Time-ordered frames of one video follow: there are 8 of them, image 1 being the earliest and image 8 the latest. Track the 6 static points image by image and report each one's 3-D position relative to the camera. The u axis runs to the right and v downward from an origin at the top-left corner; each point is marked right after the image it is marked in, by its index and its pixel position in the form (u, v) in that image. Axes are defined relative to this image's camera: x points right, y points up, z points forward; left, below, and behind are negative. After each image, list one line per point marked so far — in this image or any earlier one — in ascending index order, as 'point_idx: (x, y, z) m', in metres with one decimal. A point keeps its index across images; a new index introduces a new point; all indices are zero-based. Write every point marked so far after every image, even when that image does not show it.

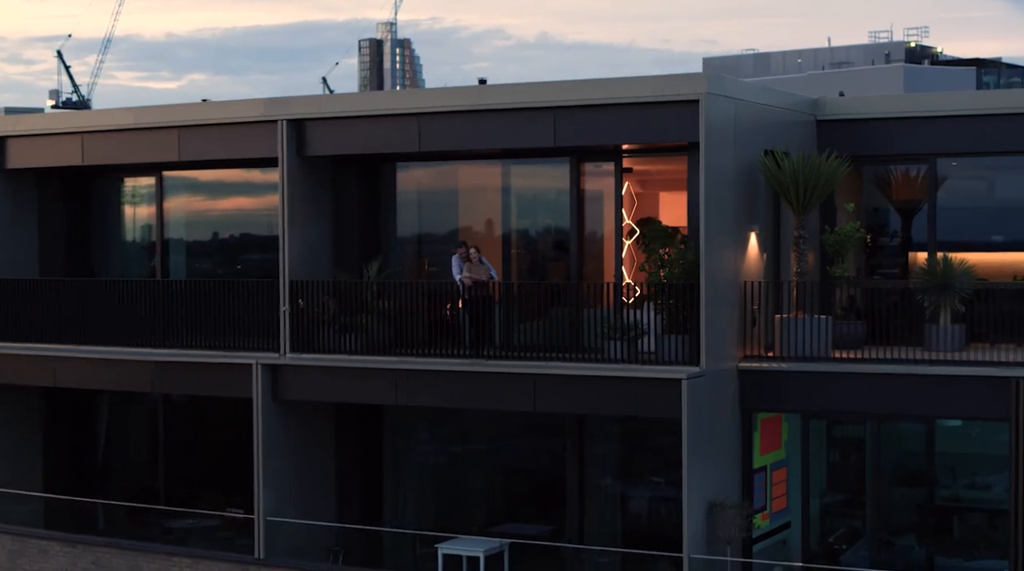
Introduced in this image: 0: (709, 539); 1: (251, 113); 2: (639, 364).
0: (+2.1, -2.8, +17.5) m
1: (-3.3, +2.2, +20.0) m
2: (+1.4, -0.9, +17.8) m
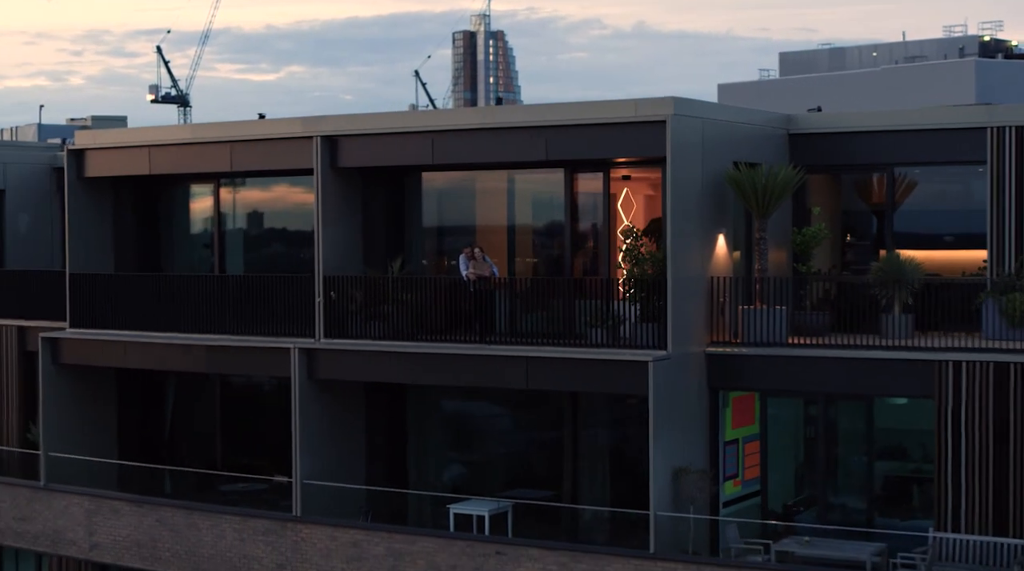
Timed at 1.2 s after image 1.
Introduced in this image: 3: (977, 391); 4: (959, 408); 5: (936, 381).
0: (+2.1, -2.7, +20.3) m
1: (-3.2, +2.3, +23.0) m
2: (+1.4, -0.8, +20.6) m
3: (+5.7, -1.3, +19.3) m
4: (+5.4, -1.5, +19.4) m
5: (+5.3, -1.2, +19.6) m
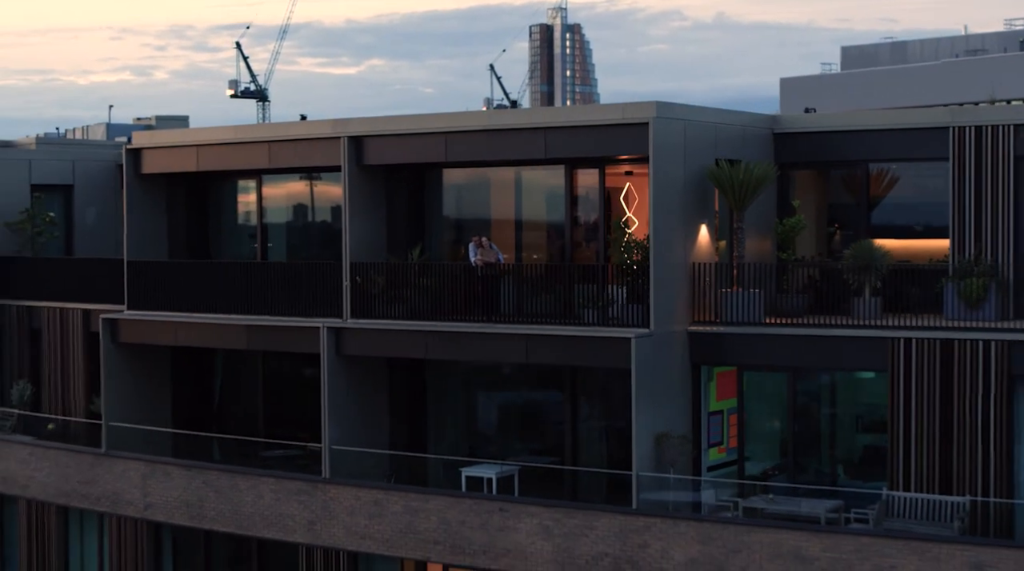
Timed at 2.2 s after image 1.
0: (+2.1, -2.5, +22.6) m
1: (-3.1, +2.5, +25.6) m
2: (+1.4, -0.6, +22.9) m
3: (+5.6, -1.1, +21.4) m
4: (+5.4, -1.3, +21.5) m
5: (+5.2, -1.0, +21.8) m
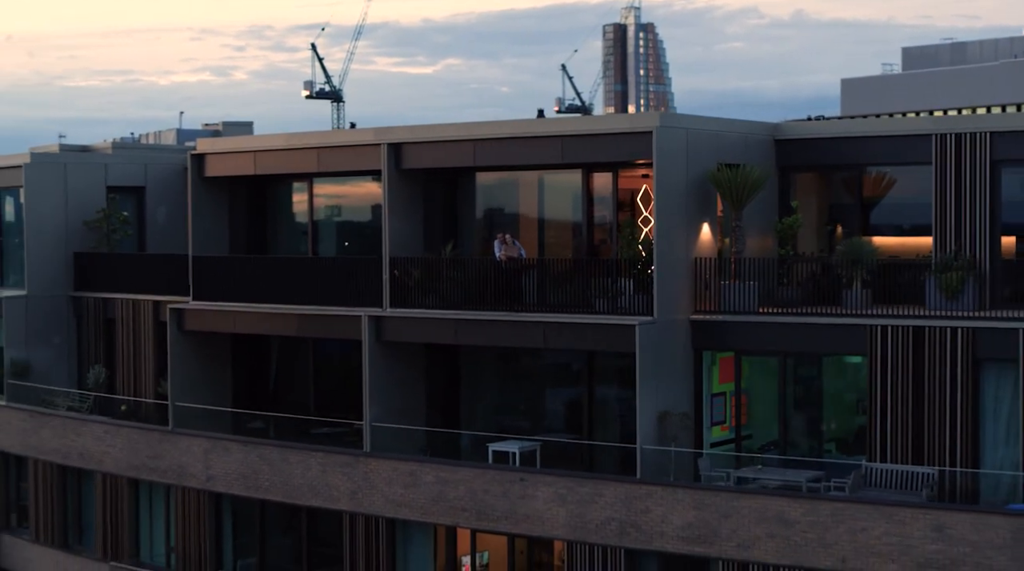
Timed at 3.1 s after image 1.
0: (+2.4, -2.4, +25.1) m
1: (-2.7, +2.6, +28.3) m
2: (+1.7, -0.5, +25.5) m
3: (+5.9, -1.0, +23.7) m
4: (+5.6, -1.2, +23.9) m
5: (+5.5, -0.9, +24.1) m
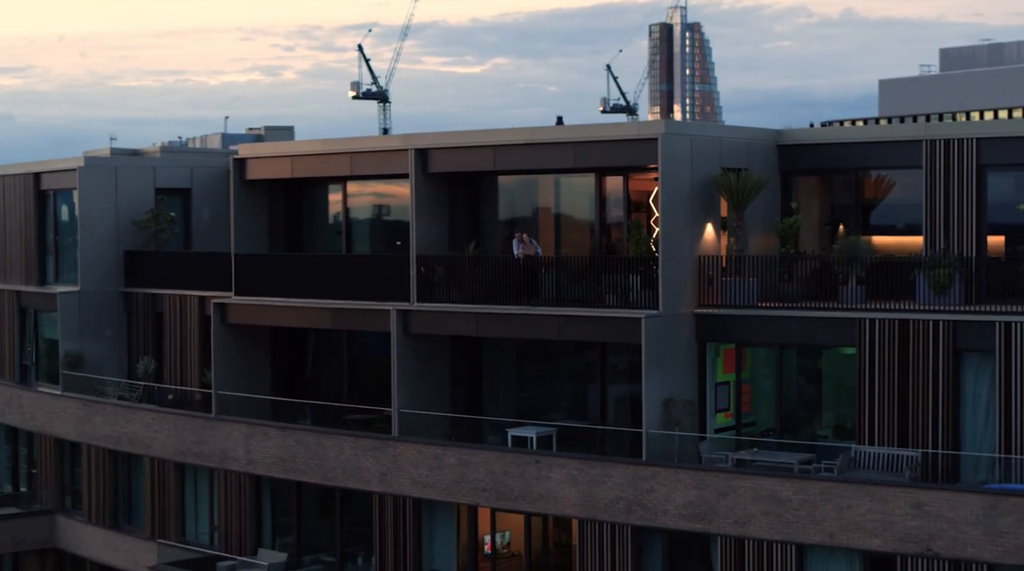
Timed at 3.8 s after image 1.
0: (+2.6, -2.3, +26.9) m
1: (-2.3, +2.7, +30.3) m
2: (+2.0, -0.4, +27.4) m
3: (+6.1, -0.9, +25.5) m
4: (+5.9, -1.1, +25.6) m
5: (+5.7, -0.8, +25.9) m
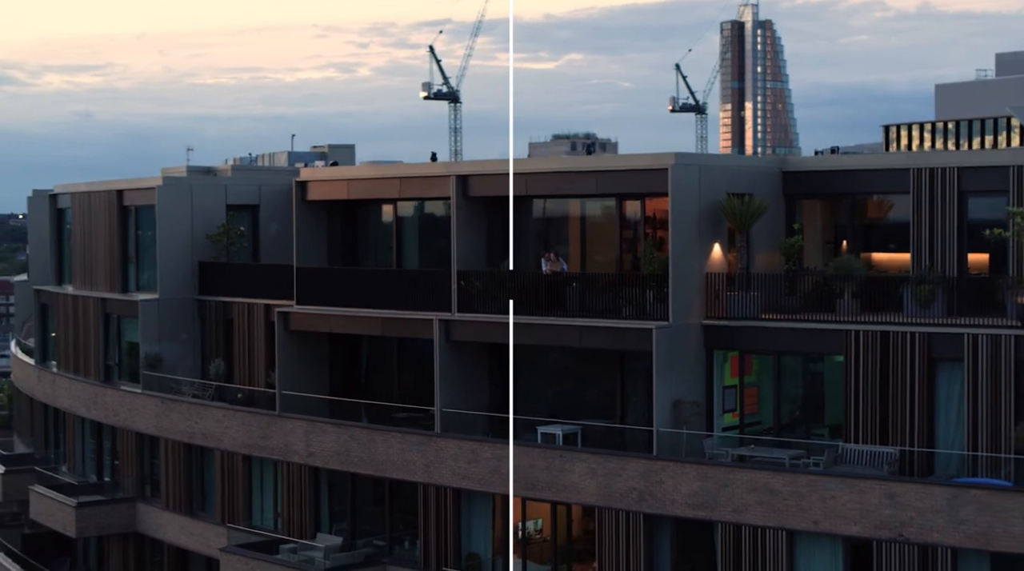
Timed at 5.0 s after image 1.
0: (+3.1, -2.6, +30.2) m
1: (-1.6, +2.5, +33.8) m
2: (+2.5, -0.7, +30.6) m
3: (+6.5, -1.2, +28.6) m
4: (+6.3, -1.4, +28.7) m
5: (+6.2, -1.1, +29.0) m
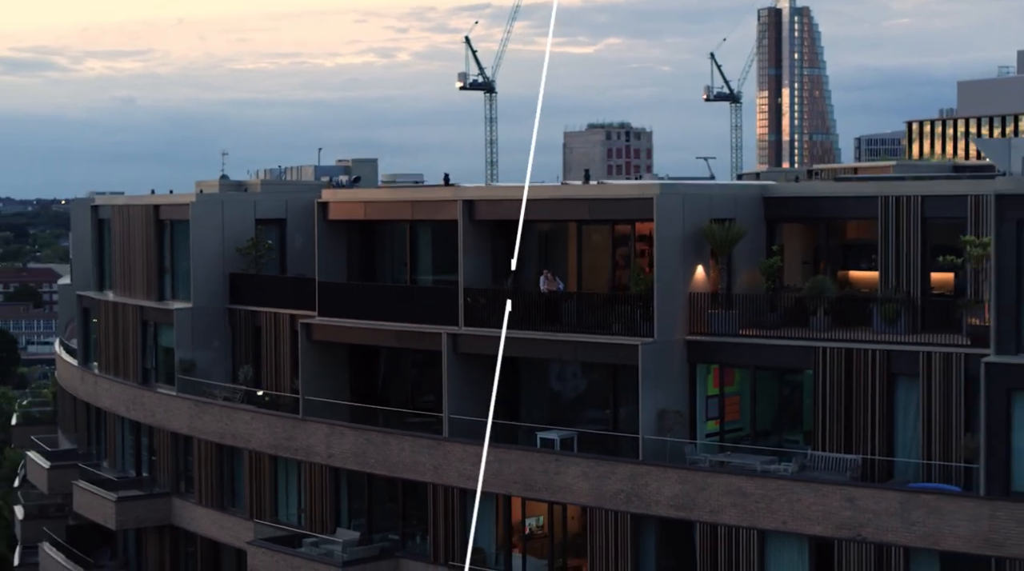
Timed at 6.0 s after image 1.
0: (+3.1, -3.0, +33.0) m
1: (-1.5, +2.1, +36.7) m
2: (+2.5, -1.1, +33.4) m
3: (+6.5, -1.6, +31.3) m
4: (+6.2, -1.8, +31.4) m
5: (+6.1, -1.5, +31.7) m
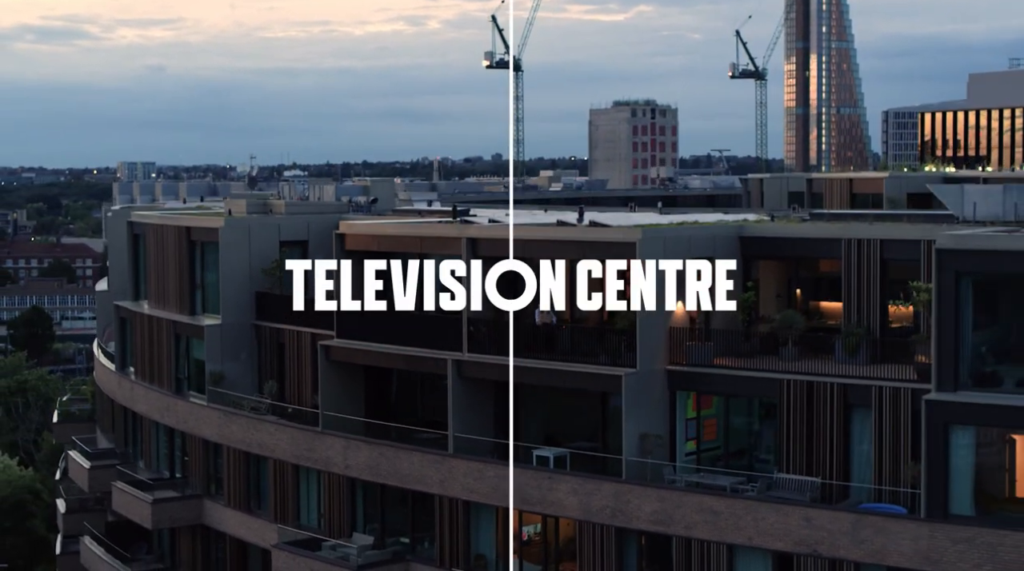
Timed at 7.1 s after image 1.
0: (+3.0, -3.8, +36.5) m
1: (-1.5, +1.4, +40.2) m
2: (+2.4, -1.9, +36.9) m
3: (+6.3, -2.4, +34.7) m
4: (+6.1, -2.6, +34.9) m
5: (+6.0, -2.3, +35.1) m
